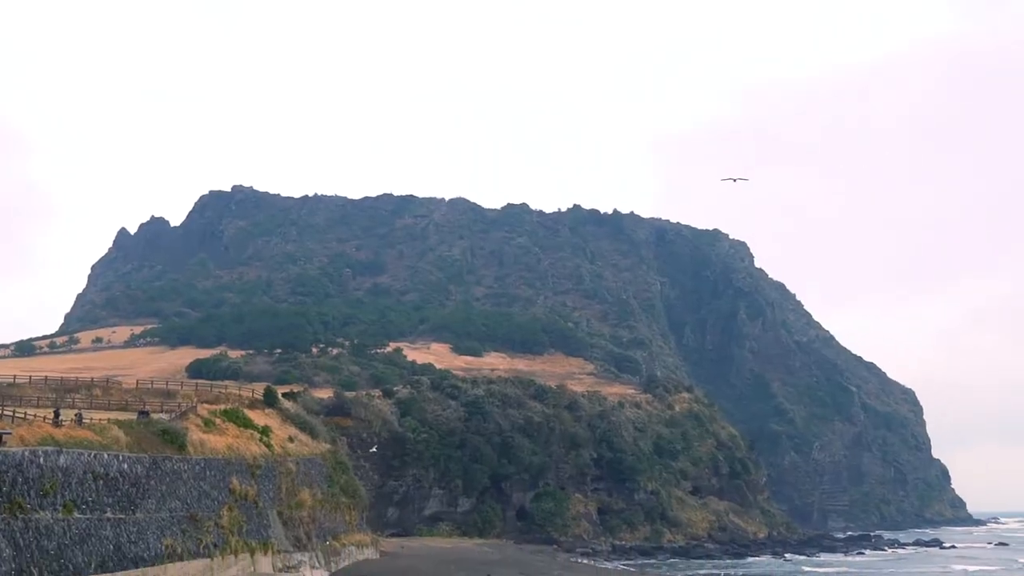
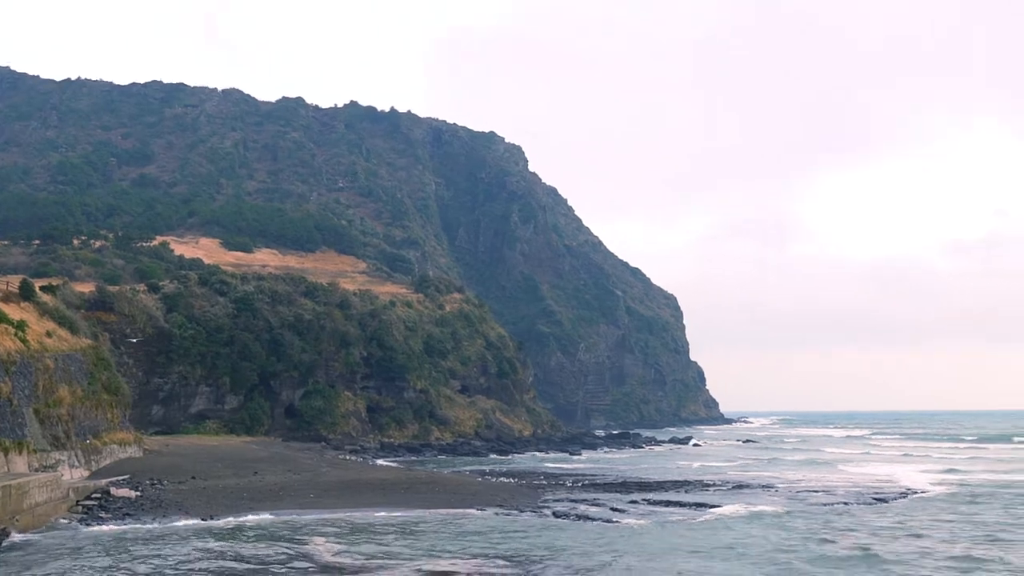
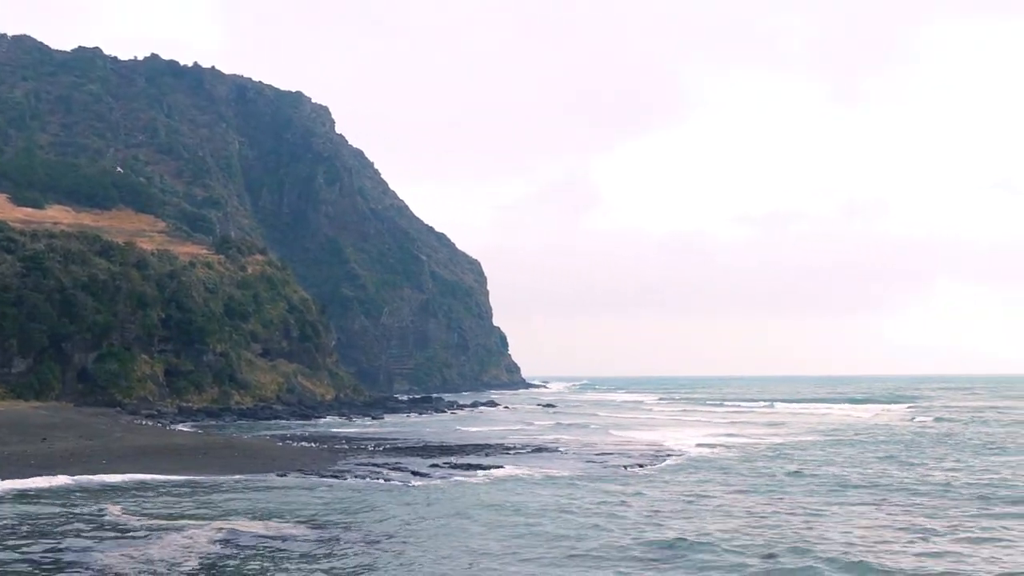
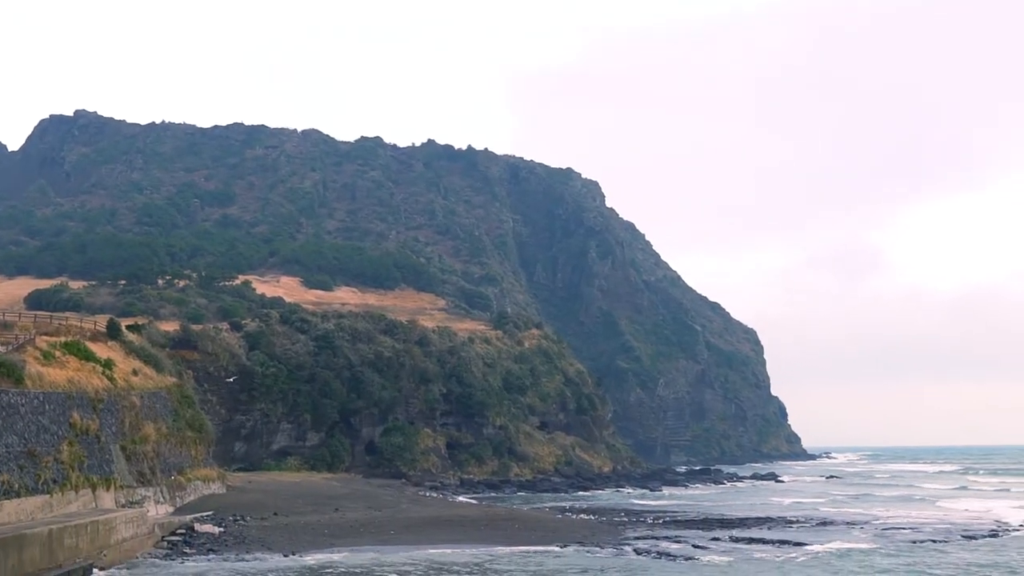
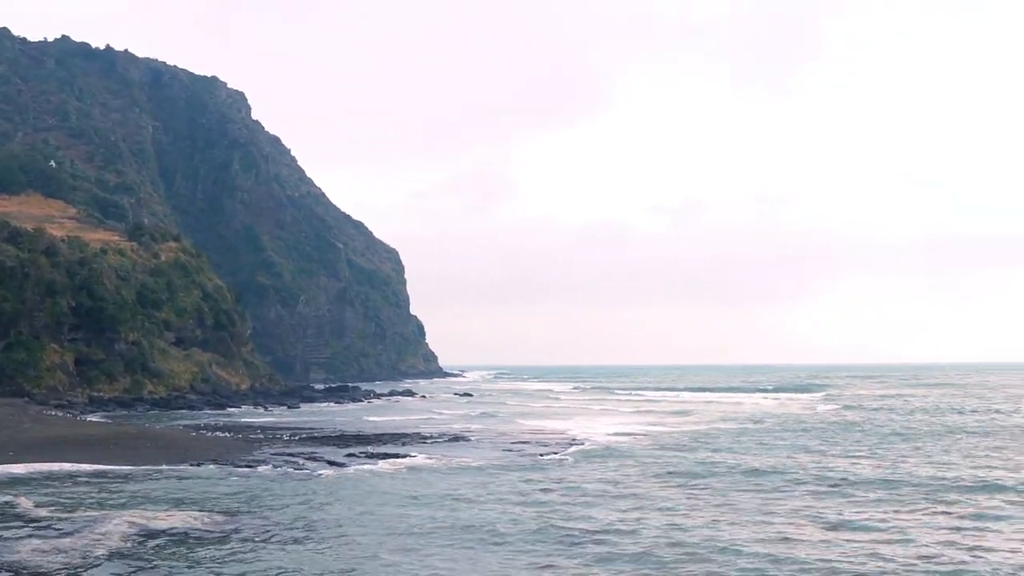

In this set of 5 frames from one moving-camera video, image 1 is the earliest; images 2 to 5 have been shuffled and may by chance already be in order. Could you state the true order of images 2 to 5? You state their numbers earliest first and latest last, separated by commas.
4, 2, 3, 5
